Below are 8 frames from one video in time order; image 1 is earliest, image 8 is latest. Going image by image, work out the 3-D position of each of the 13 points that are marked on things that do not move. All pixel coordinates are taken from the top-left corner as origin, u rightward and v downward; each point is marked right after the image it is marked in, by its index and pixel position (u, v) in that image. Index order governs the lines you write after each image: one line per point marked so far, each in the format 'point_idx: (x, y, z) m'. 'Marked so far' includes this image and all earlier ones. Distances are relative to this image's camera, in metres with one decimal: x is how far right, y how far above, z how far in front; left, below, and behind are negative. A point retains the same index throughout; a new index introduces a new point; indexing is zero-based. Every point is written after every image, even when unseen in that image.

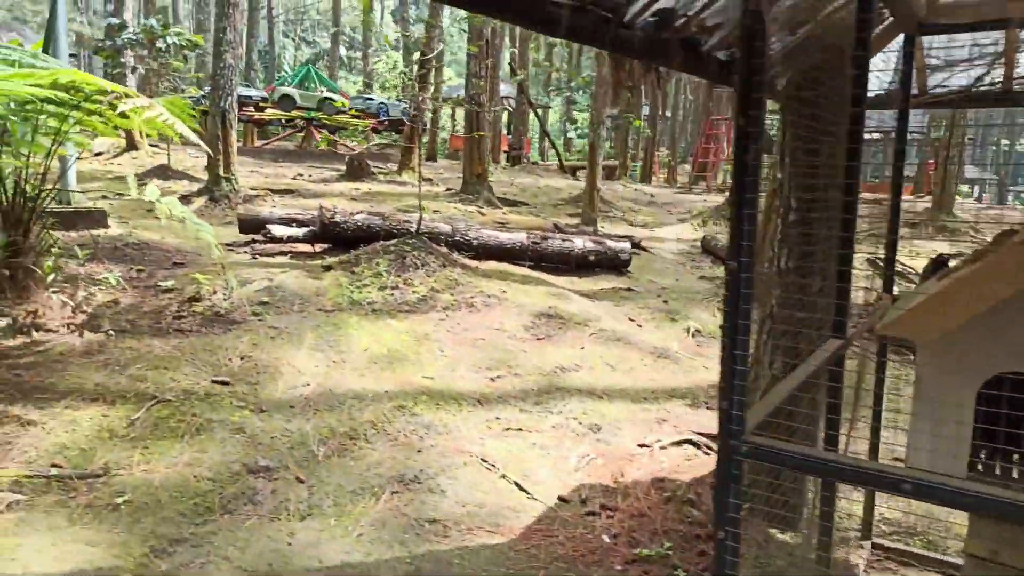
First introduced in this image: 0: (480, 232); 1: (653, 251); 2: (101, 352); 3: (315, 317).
0: (-0.3, +0.5, +5.8) m
1: (+1.4, +0.4, +7.3) m
2: (-2.0, -0.3, +3.6) m
3: (-1.2, -0.2, +4.3) m
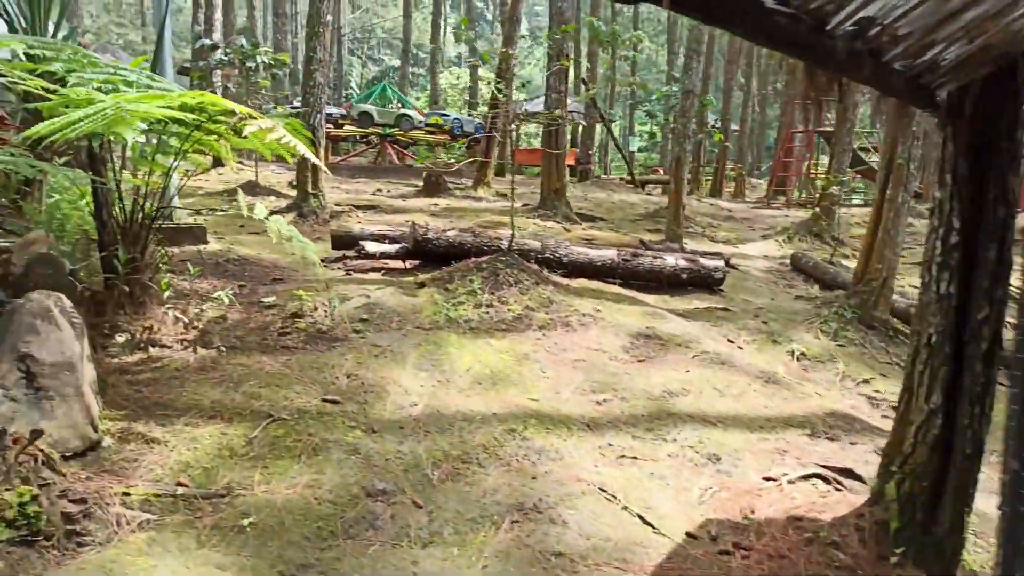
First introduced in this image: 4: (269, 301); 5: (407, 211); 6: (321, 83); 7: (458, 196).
0: (+0.5, +0.3, +5.7) m
1: (+2.3, +0.2, +7.1) m
2: (-1.5, -0.4, +3.6) m
3: (-0.6, -0.3, +4.3) m
4: (-1.5, -0.1, +4.6) m
5: (-1.2, +0.9, +8.4) m
6: (-1.9, +2.1, +7.2) m
7: (-0.7, +1.3, +9.9) m
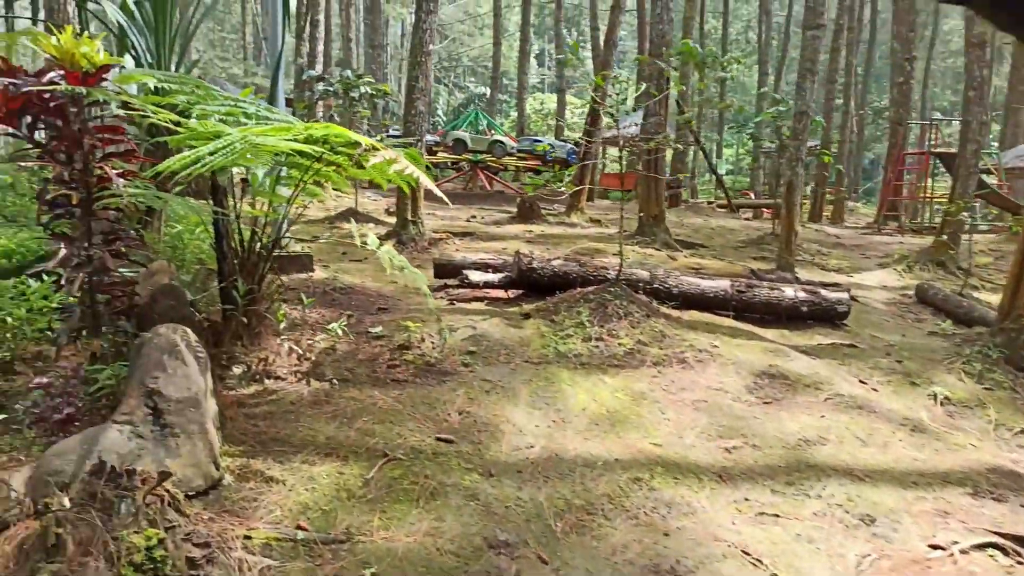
0: (+1.3, +0.1, +5.4) m
1: (+3.2, -0.1, +6.6) m
2: (-0.9, -0.6, +3.5) m
3: (+0.1, -0.5, +4.1) m
4: (-0.8, -0.3, +4.5) m
5: (-0.1, +0.6, +8.3) m
6: (-0.9, +1.8, +7.2) m
7: (+0.5, +0.9, +9.8) m
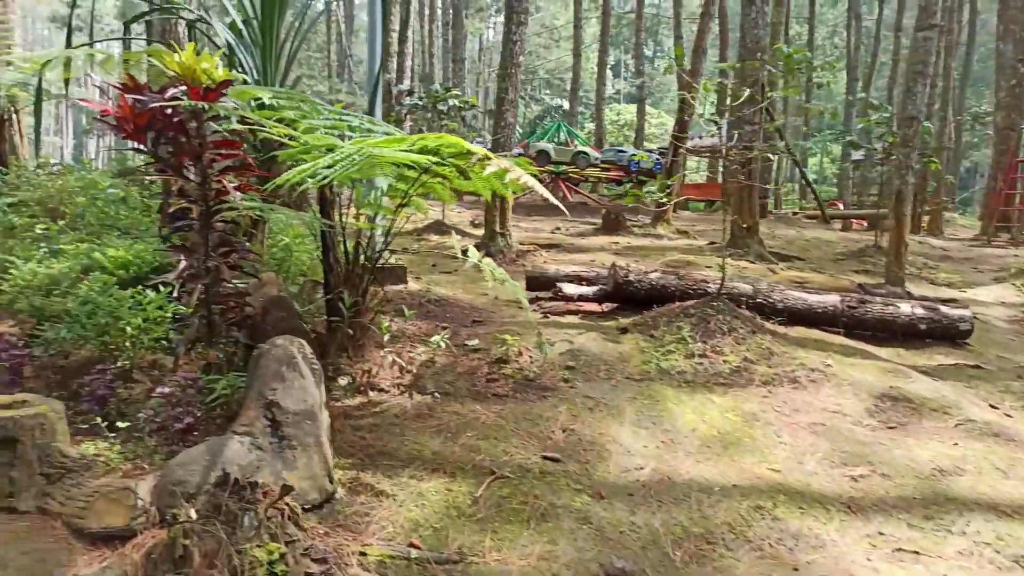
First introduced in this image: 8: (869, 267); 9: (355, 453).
0: (+2.0, 0.0, +5.2) m
1: (+4.0, -0.3, +6.1) m
2: (-0.4, -0.6, +3.5) m
3: (+0.6, -0.6, +4.0) m
4: (-0.2, -0.3, +4.4) m
5: (+0.9, +0.4, +8.1) m
6: (0.0, +1.7, +7.2) m
7: (+1.7, +0.7, +9.6) m
8: (+4.0, +0.2, +8.0) m
9: (-0.7, -0.7, +3.1) m
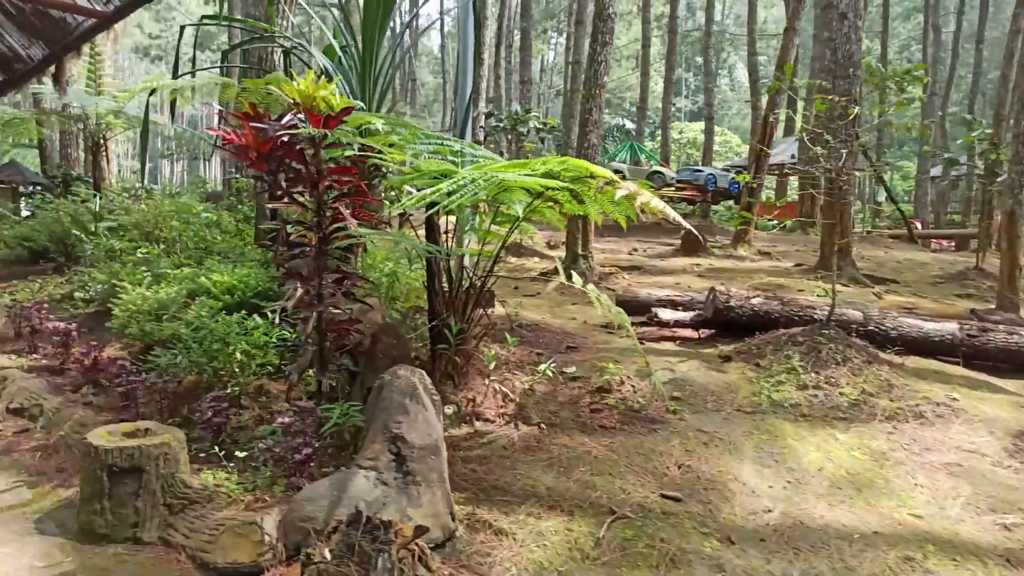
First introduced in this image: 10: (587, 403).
0: (+2.6, -0.2, +4.9) m
1: (+4.7, -0.5, +5.7) m
2: (+0.1, -0.8, +3.4) m
3: (+1.2, -0.7, +3.8) m
4: (+0.4, -0.5, +4.3) m
5: (+1.8, +0.2, +7.9) m
6: (+0.8, +1.4, +7.1) m
7: (+2.7, +0.4, +9.3) m
8: (+4.8, 0.0, +7.5) m
9: (-0.2, -0.8, +3.0) m
10: (+0.4, -0.6, +3.9) m
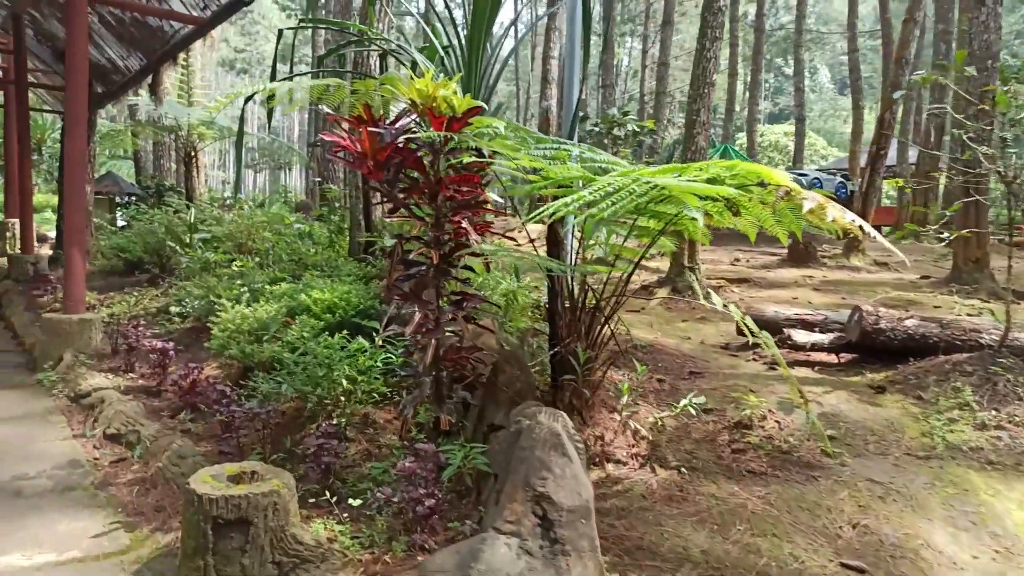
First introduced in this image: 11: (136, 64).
0: (+3.3, -0.4, +4.2) m
1: (+5.5, -0.6, +4.7) m
2: (+0.7, -0.9, +2.9) m
3: (+1.8, -0.8, +3.2) m
4: (+1.0, -0.6, +3.8) m
5: (+2.8, 0.0, +7.3) m
6: (+1.7, +1.3, +6.6) m
7: (+3.8, +0.3, +8.6) m
8: (+5.8, -0.2, +6.6) m
9: (+0.4, -0.9, +2.6) m
10: (+1.0, -0.7, +3.4) m
11: (-3.6, +2.2, +6.9) m
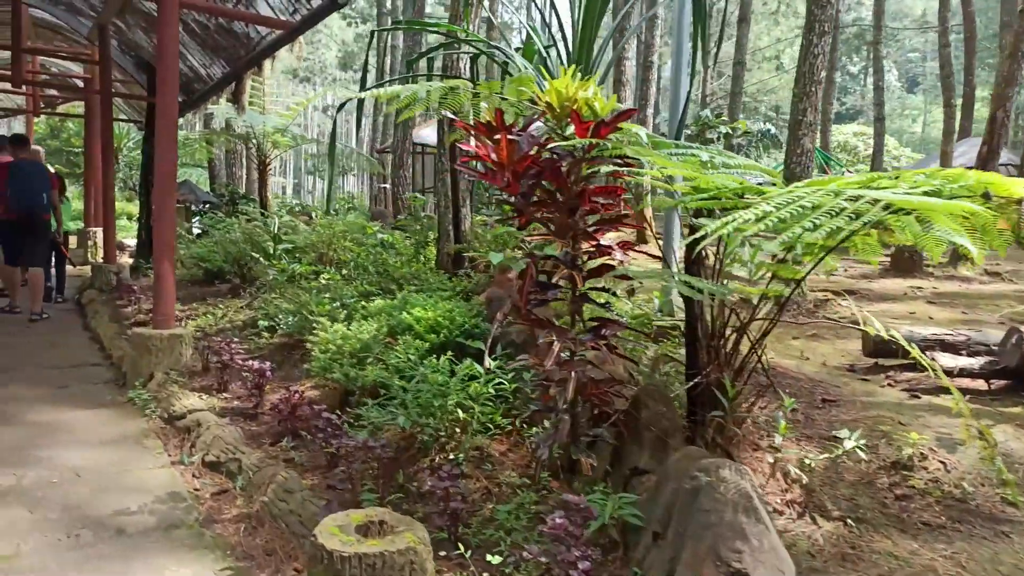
0: (+3.9, -0.5, +3.6) m
1: (+6.1, -0.7, +4.0) m
2: (+1.2, -0.9, +2.5) m
3: (+2.3, -0.9, +2.8) m
4: (+1.6, -0.7, +3.4) m
5: (+3.6, -0.1, +6.8) m
6: (+2.5, +1.2, +6.1) m
7: (+4.7, +0.1, +8.0) m
8: (+6.6, -0.3, +5.9) m
9: (+0.8, -1.0, +2.2) m
10: (+1.6, -0.8, +3.0) m
11: (-2.8, +2.1, +6.8) m
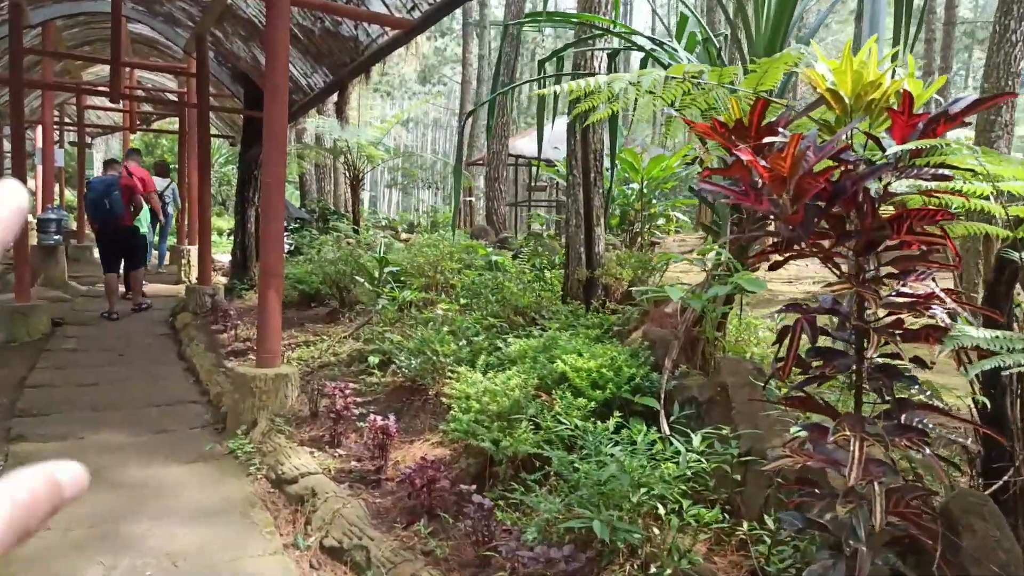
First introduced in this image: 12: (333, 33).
0: (+4.7, -0.7, +2.5) m
1: (+6.9, -0.9, +2.6) m
2: (+1.8, -1.1, +1.6) m
3: (+3.0, -1.1, +1.8) m
4: (+2.3, -0.9, +2.5) m
5: (+4.6, -0.3, +5.6) m
6: (+3.5, +0.9, +5.1) m
7: (+5.9, -0.1, +6.7) m
8: (+7.5, -0.6, +4.4) m
9: (+1.4, -1.2, +1.4) m
10: (+2.3, -1.0, +2.1) m
11: (-1.7, +1.8, +6.4) m
12: (-1.4, +1.9, +5.4) m
